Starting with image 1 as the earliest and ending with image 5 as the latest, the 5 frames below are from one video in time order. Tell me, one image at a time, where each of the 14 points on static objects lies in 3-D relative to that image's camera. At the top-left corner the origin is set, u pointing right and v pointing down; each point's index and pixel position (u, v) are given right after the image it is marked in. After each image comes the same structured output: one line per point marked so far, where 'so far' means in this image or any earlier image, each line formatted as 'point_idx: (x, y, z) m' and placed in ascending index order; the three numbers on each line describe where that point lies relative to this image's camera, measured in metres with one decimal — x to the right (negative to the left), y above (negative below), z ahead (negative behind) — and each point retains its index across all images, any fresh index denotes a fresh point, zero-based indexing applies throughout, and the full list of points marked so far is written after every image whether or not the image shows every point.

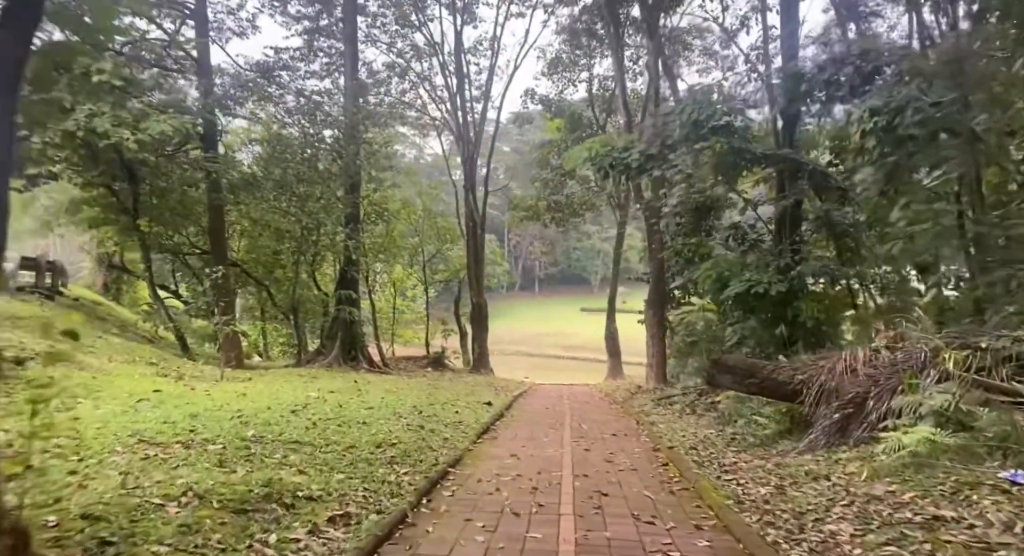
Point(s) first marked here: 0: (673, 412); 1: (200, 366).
0: (+2.4, -2.0, +9.8) m
1: (-5.8, -1.6, +12.5) m
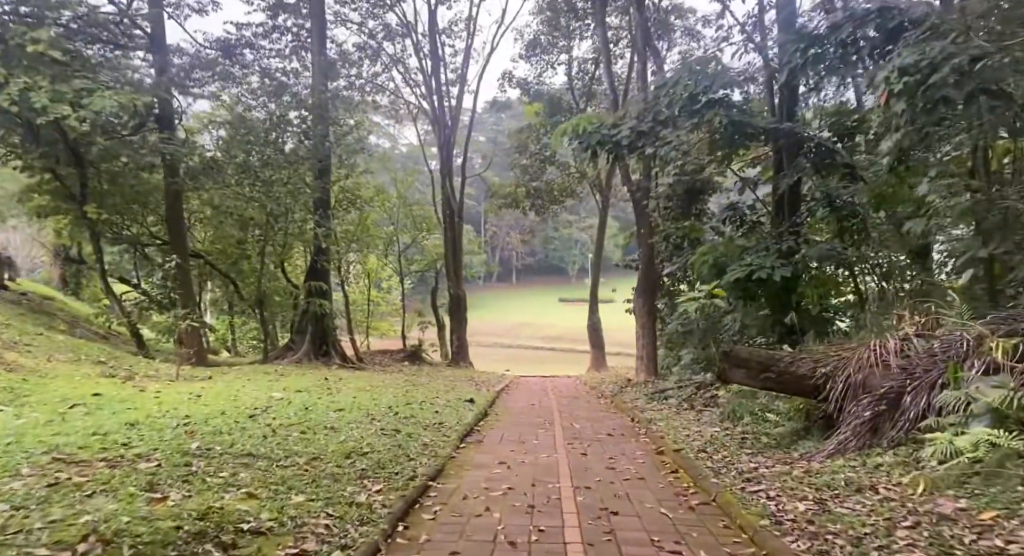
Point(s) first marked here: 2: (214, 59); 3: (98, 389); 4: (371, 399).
0: (+2.2, -1.8, +9.2) m
1: (-6.1, -1.5, +11.5) m
2: (-6.2, +4.5, +14.3) m
3: (-4.7, -1.3, +7.7) m
4: (-1.8, -1.6, +8.7) m
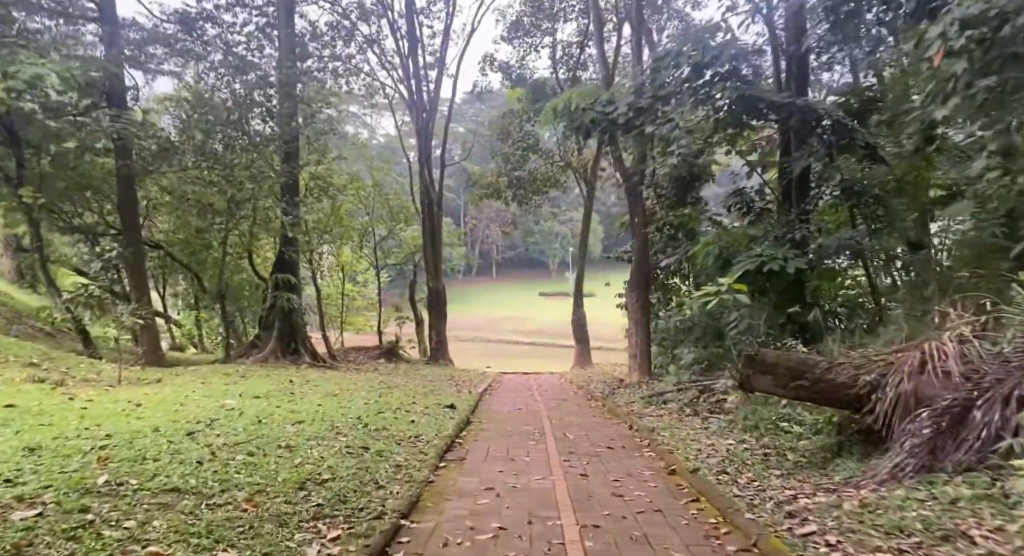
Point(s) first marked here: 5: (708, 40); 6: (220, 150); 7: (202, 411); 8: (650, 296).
0: (+2.0, -1.7, +8.3) m
1: (-6.4, -1.3, +10.4) m
2: (-6.5, +4.7, +13.1) m
3: (-4.9, -1.2, +6.6) m
4: (-2.0, -1.5, +7.7) m
5: (+2.5, +3.0, +8.6) m
6: (-5.7, +2.5, +13.2) m
7: (-3.0, -1.3, +6.5) m
8: (+2.4, -0.3, +11.9) m
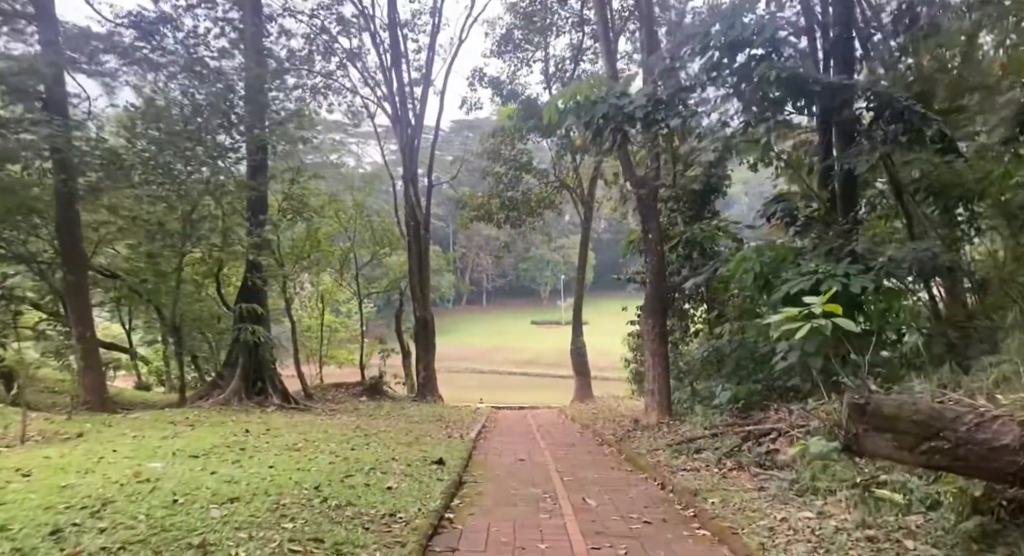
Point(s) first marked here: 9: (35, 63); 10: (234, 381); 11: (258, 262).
0: (+2.0, -1.9, +6.7) m
1: (-6.4, -1.8, +8.6) m
2: (-6.6, +4.1, +11.6) m
3: (-4.8, -1.4, +4.9) m
4: (-2.0, -1.7, +6.1) m
5: (+2.5, +2.8, +7.2) m
6: (-5.8, +2.0, +11.6) m
7: (-2.9, -1.5, +4.9) m
8: (+2.4, -0.7, +10.4) m
9: (-7.3, +3.3, +10.2) m
10: (-5.3, -1.9, +12.7) m
11: (-5.0, +0.3, +13.2) m
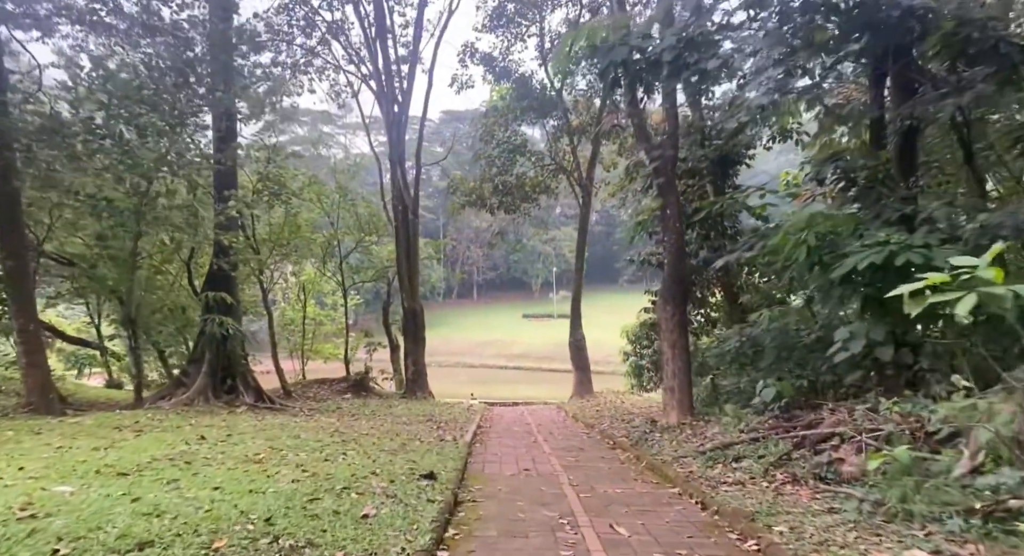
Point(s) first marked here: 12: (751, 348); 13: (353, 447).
0: (+2.1, -1.7, +5.5) m
1: (-6.3, -1.5, +7.3) m
2: (-6.7, +4.3, +10.3) m
3: (-4.7, -1.2, +3.6) m
4: (-1.9, -1.5, +4.8) m
5: (+2.5, +3.0, +6.0) m
6: (-5.9, +2.2, +10.3) m
7: (-2.9, -1.3, +3.6) m
8: (+2.4, -0.4, +9.2) m
9: (-7.3, +3.5, +8.8) m
10: (-5.3, -1.7, +11.4) m
11: (-5.0, +0.6, +11.8) m
12: (+2.8, -0.8, +7.9) m
13: (-1.8, -1.9, +7.5) m
